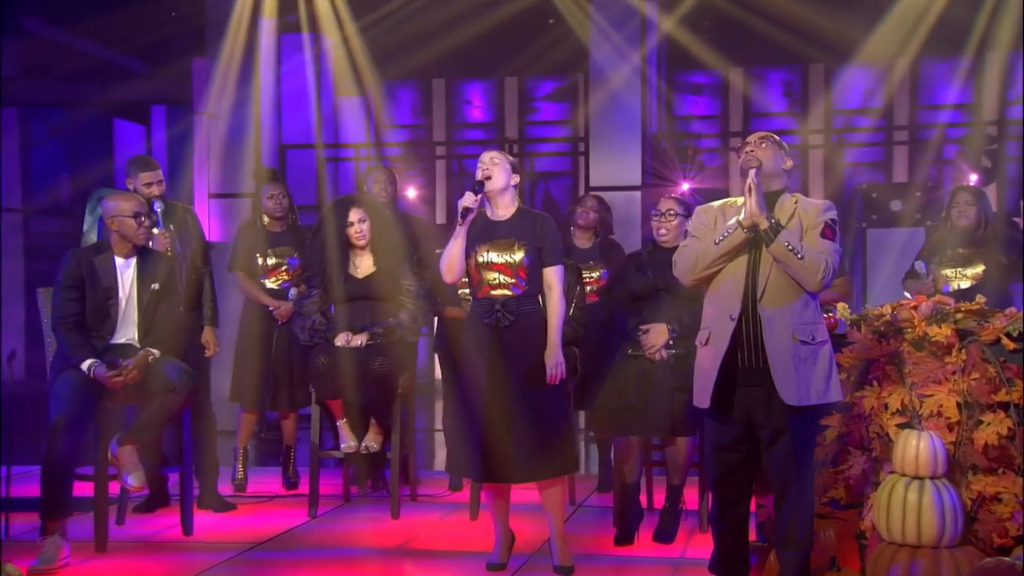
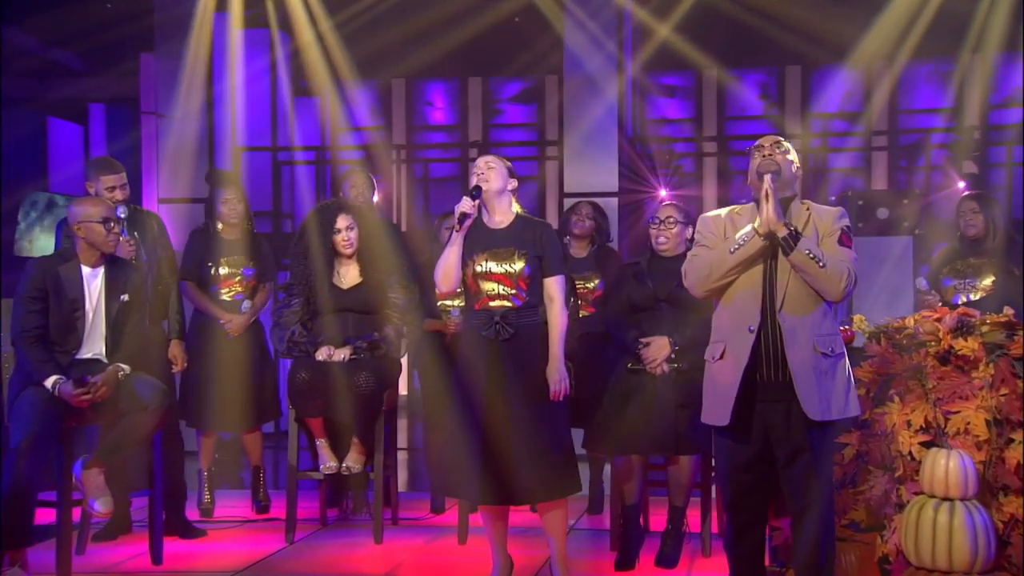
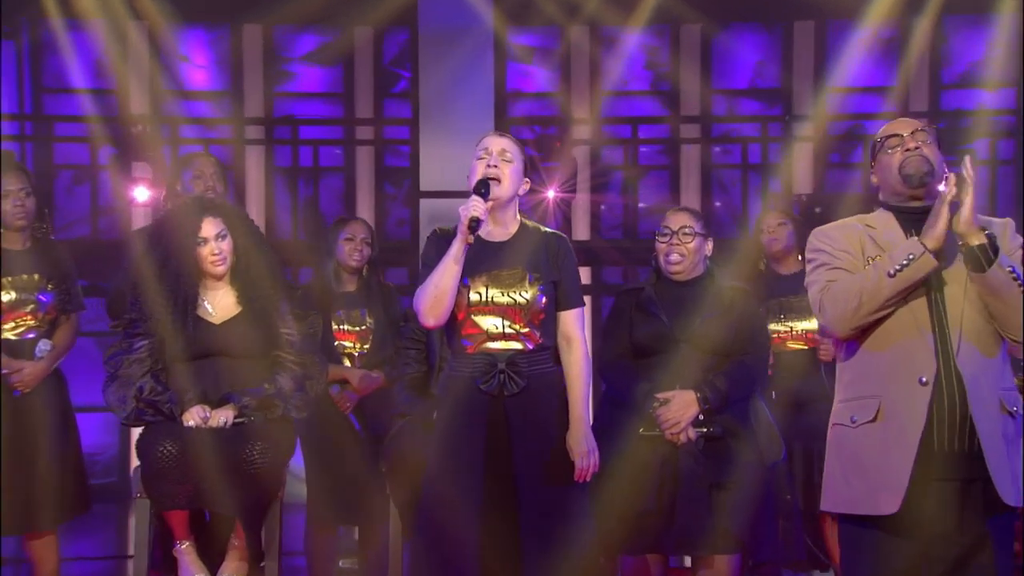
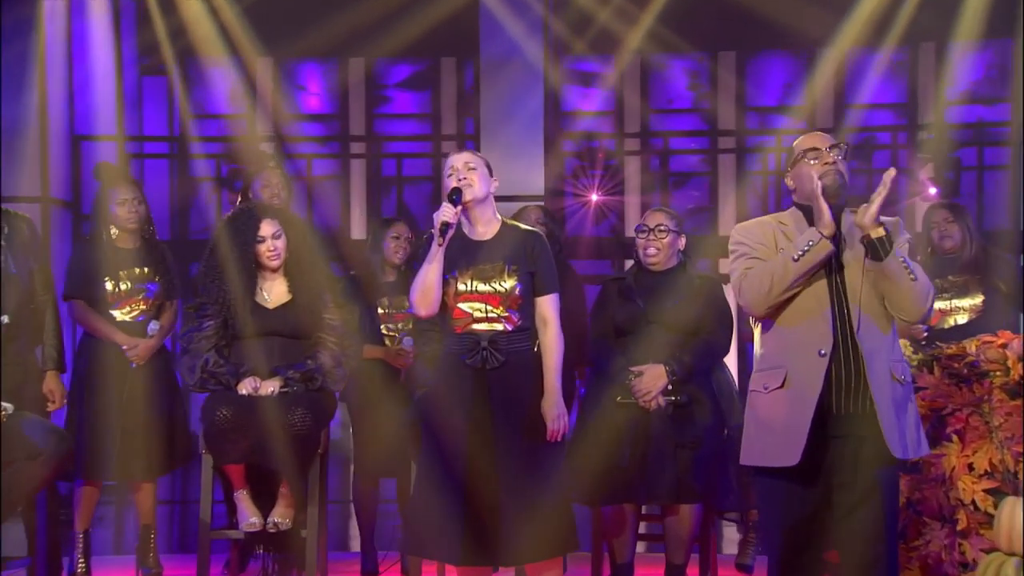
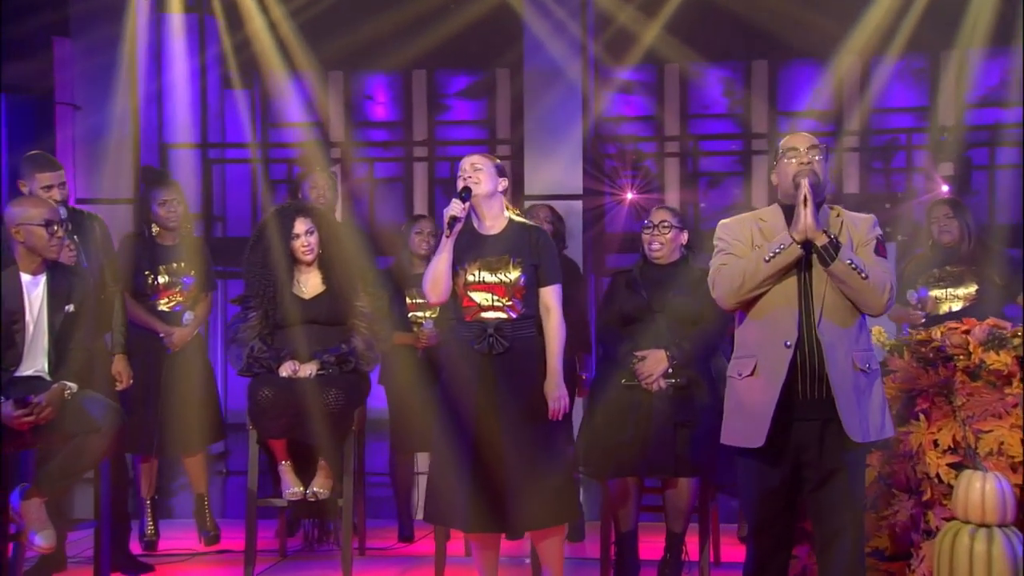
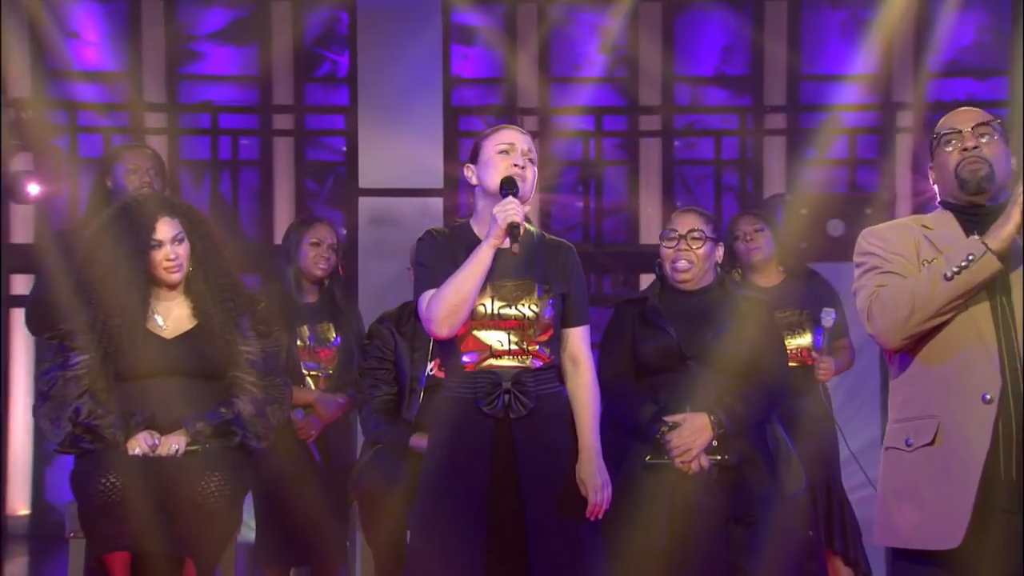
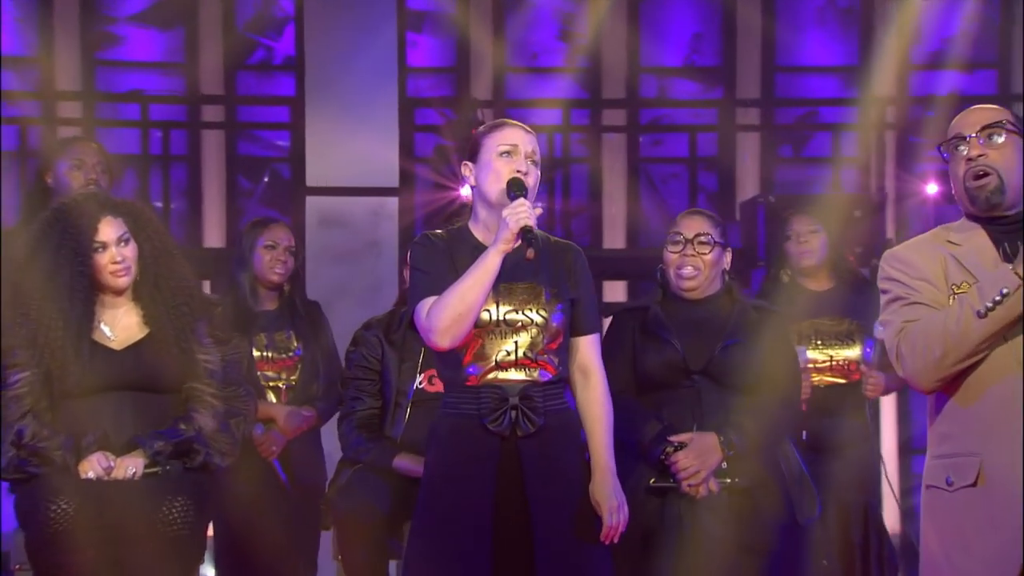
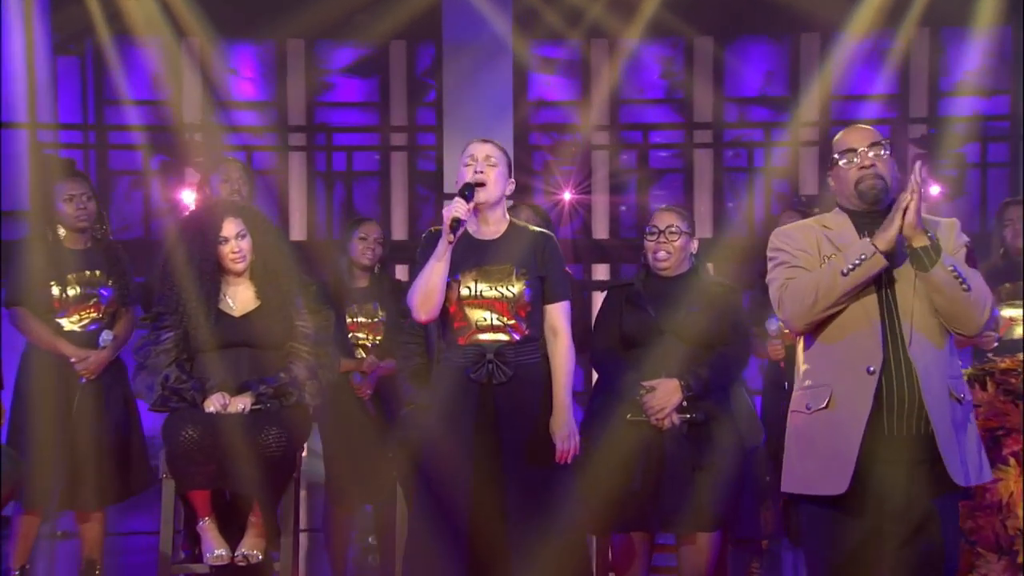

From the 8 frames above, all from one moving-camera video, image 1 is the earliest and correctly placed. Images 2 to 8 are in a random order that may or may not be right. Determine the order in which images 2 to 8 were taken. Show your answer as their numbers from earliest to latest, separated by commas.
2, 5, 4, 8, 3, 6, 7
